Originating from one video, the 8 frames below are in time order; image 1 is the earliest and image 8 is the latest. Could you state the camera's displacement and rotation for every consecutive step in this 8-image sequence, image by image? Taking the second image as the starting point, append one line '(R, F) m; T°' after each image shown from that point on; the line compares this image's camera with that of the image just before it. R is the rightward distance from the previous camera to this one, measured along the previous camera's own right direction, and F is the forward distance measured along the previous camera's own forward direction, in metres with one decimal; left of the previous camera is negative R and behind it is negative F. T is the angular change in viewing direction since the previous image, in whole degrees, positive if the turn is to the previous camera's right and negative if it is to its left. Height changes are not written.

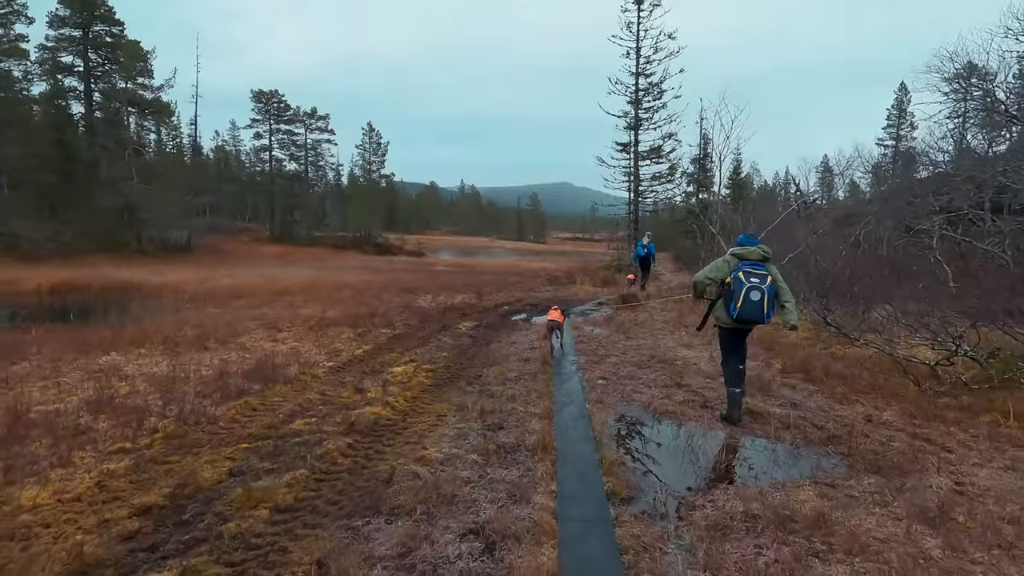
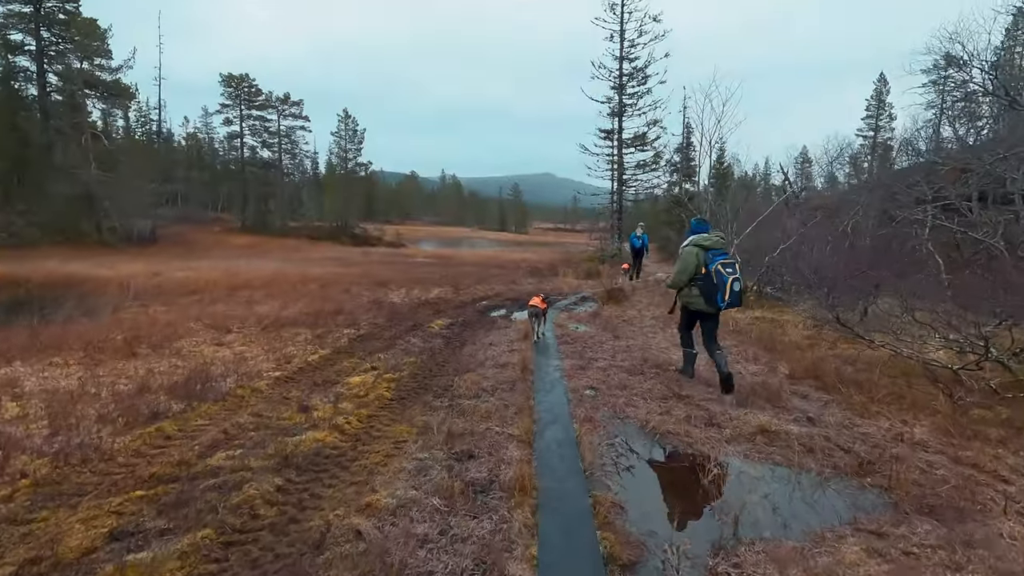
(+0.1, +0.9) m; +2°
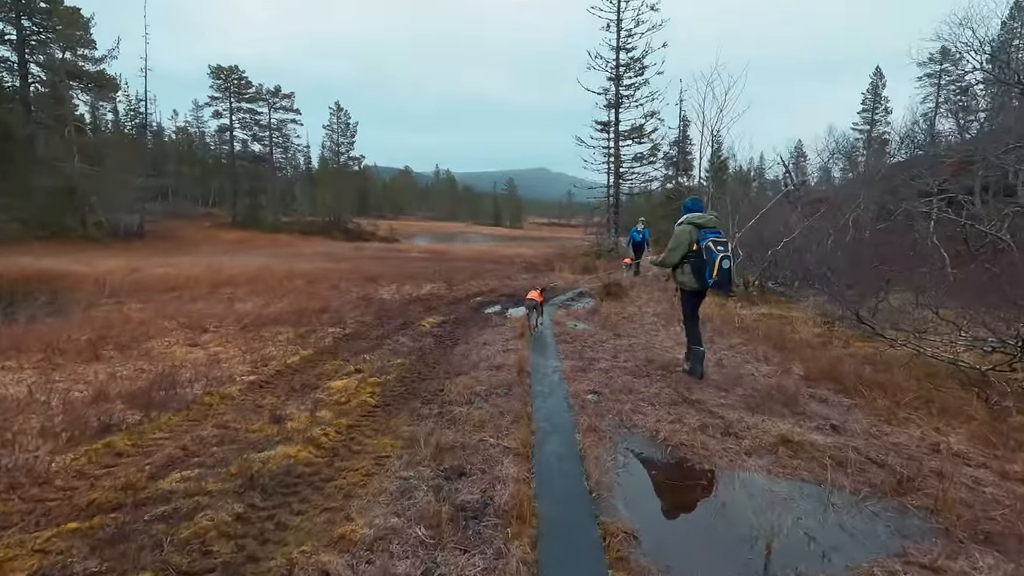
(0.0, +0.5) m; +1°
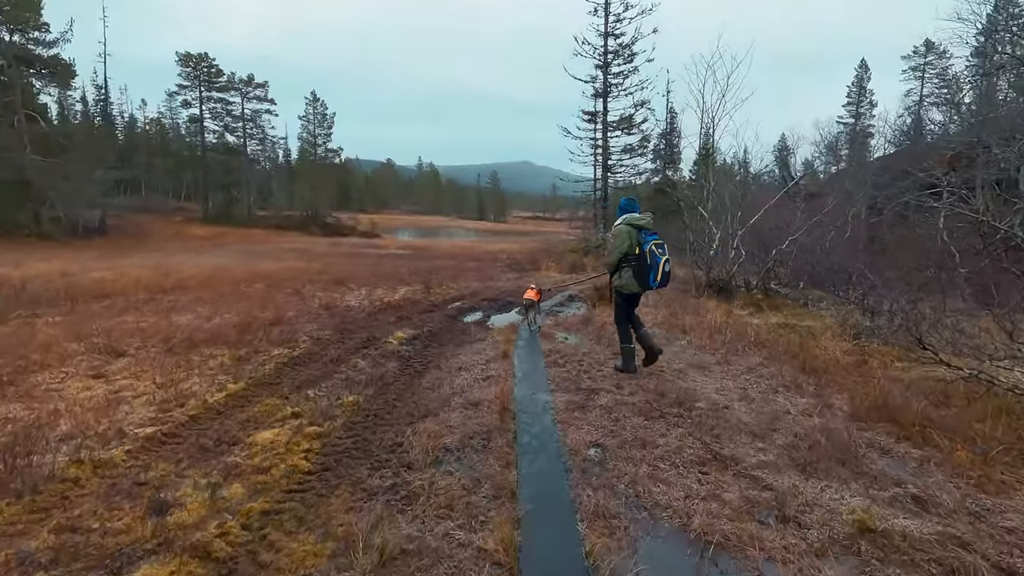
(+0.1, +1.3) m; +2°
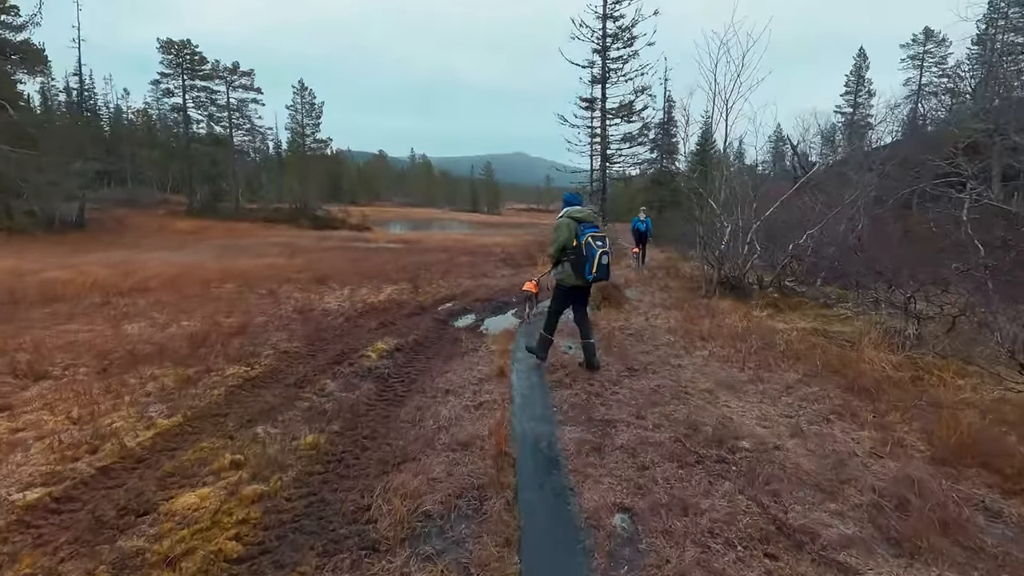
(0.0, +1.1) m; +1°
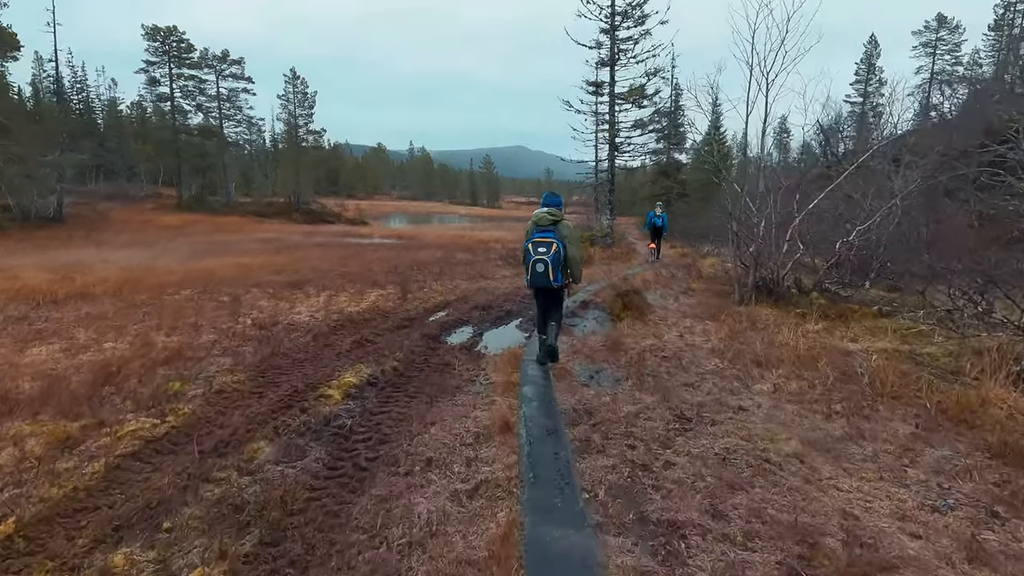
(-0.1, +1.7) m; 0°
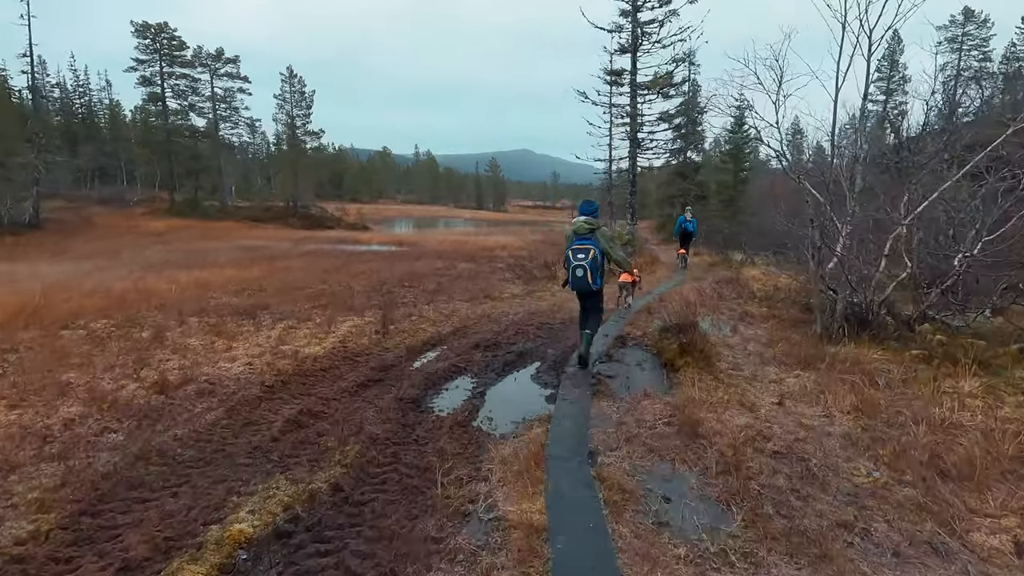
(-0.1, +2.5) m; -1°
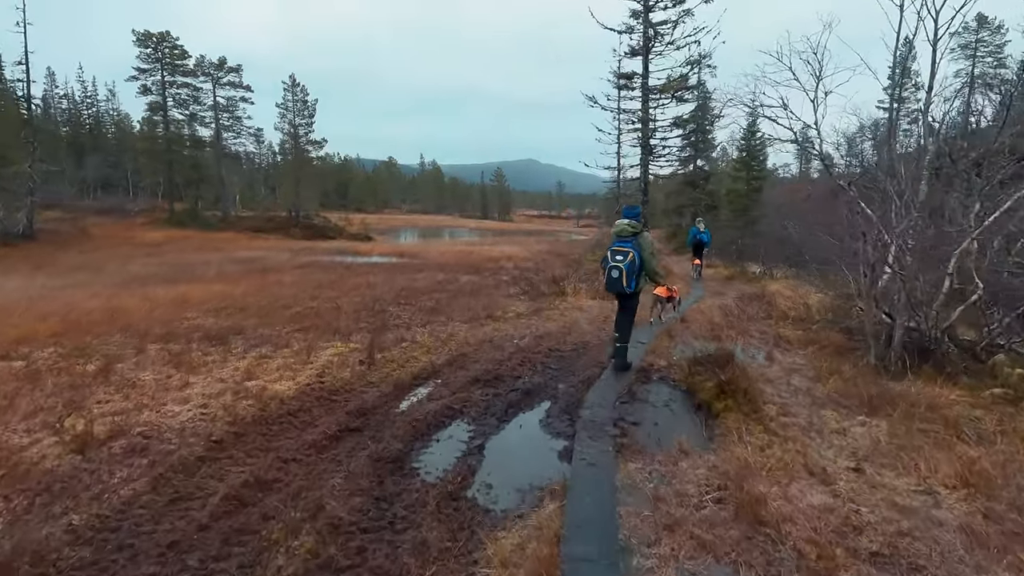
(0.0, +1.1) m; -1°
